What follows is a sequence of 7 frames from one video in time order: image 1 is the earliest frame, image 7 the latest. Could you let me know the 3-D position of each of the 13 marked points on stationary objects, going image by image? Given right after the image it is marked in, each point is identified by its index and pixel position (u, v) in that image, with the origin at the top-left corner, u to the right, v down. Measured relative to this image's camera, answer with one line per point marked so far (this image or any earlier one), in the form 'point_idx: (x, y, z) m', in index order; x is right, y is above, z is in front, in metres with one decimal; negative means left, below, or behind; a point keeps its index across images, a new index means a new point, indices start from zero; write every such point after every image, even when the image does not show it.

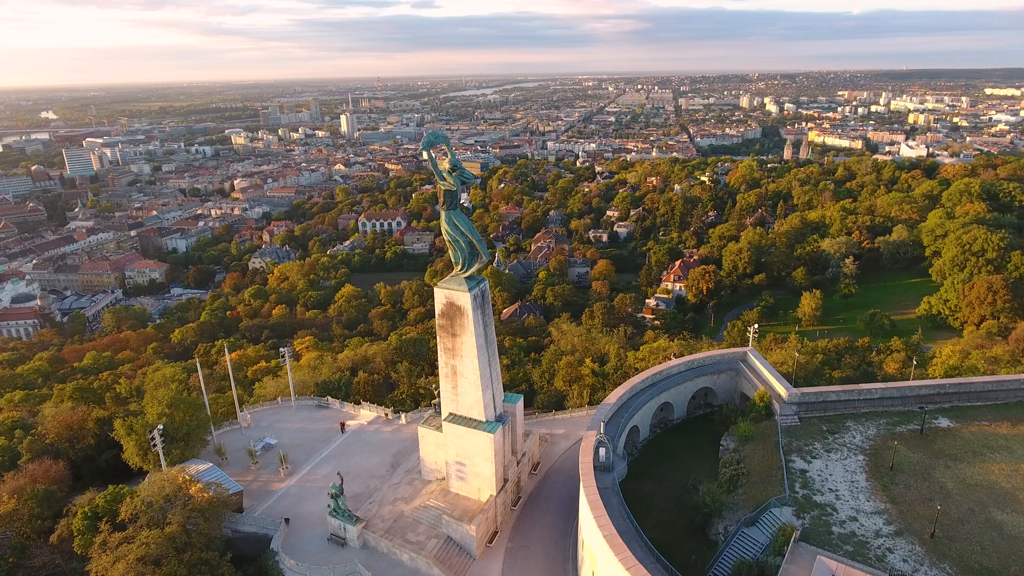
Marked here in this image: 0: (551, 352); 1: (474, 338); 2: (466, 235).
0: (+1.2, -1.9, +17.9) m
1: (-0.5, -0.6, +7.6) m
2: (-0.5, +0.5, +7.5) m
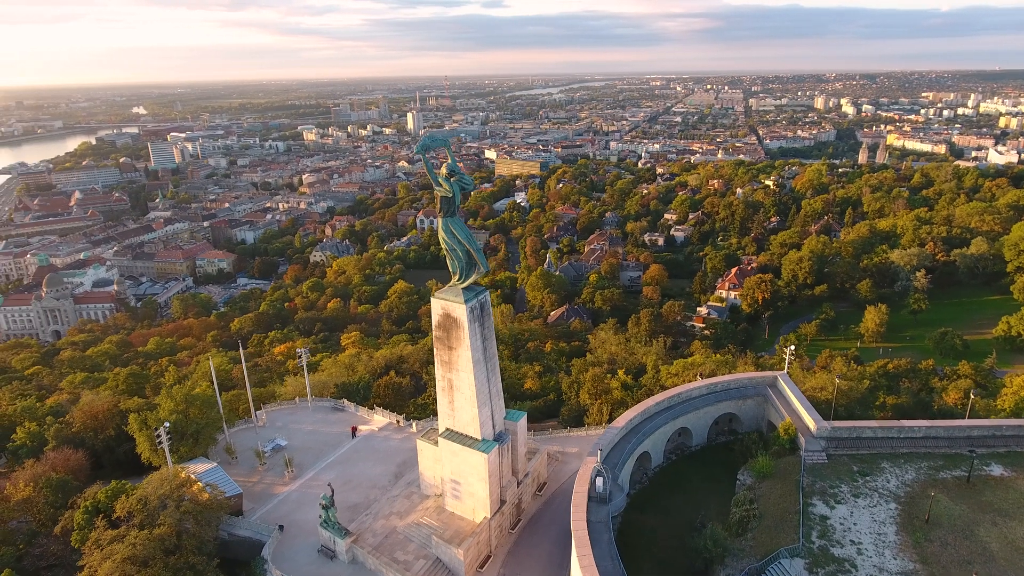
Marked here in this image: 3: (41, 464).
0: (+2.1, -2.1, +17.3) m
1: (-0.5, -0.8, +7.2) m
2: (-0.5, +0.4, +7.1) m
3: (-7.4, -2.8, +10.1) m
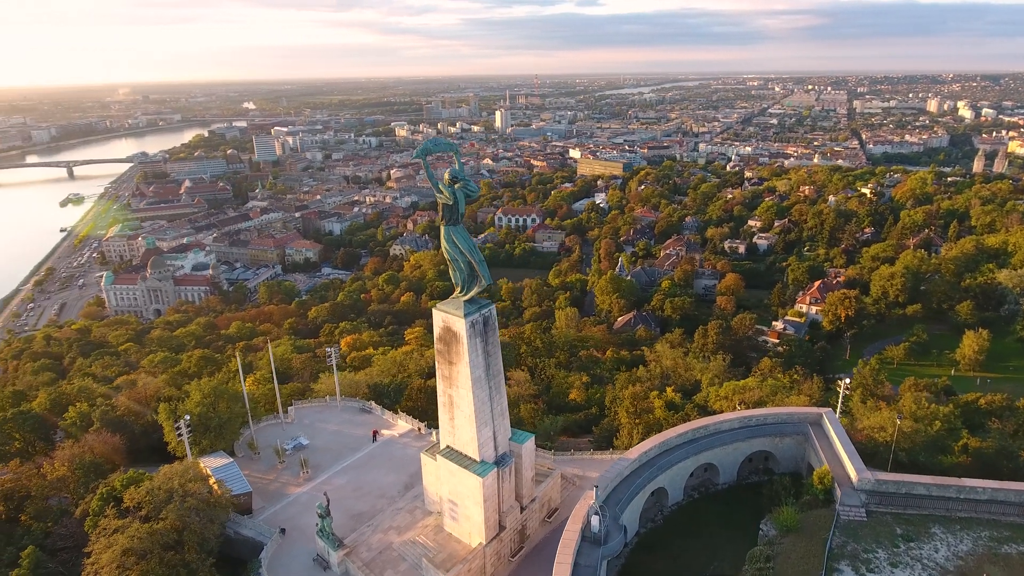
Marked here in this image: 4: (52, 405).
0: (+3.3, -2.3, +16.4) m
1: (-0.5, -0.9, +6.8) m
2: (-0.5, +0.3, +6.6) m
3: (-7.1, -2.6, +10.5) m
4: (-9.6, -2.4, +13.2) m
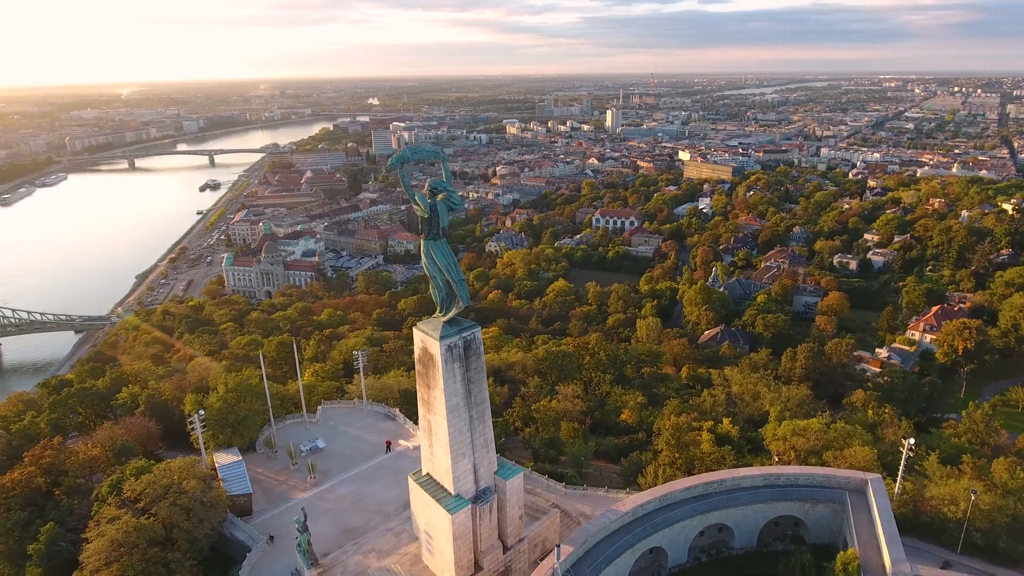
0: (+4.5, -2.7, +15.2) m
1: (-0.7, -1.1, +6.2) m
2: (-0.7, +0.1, +6.1) m
3: (-6.7, -2.4, +10.9) m
4: (-8.8, -2.1, +14.0) m
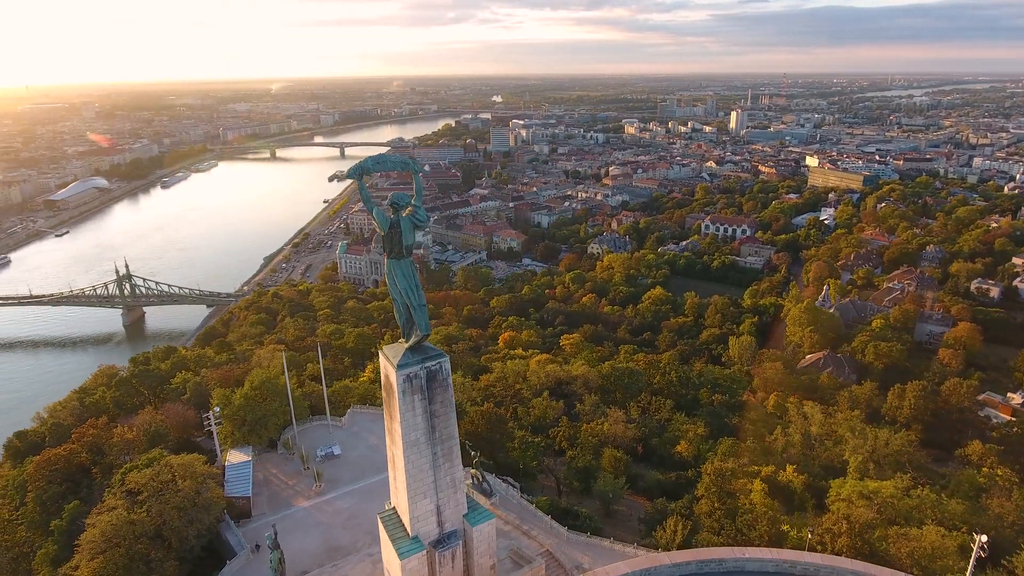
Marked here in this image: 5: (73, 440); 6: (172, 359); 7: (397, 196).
0: (+5.5, -3.3, +13.6) m
1: (-1.0, -1.3, +5.7) m
2: (-0.9, -0.1, +5.5) m
3: (-6.2, -2.2, +11.3) m
4: (-7.8, -1.8, +14.7) m
5: (-7.5, -2.6, +11.0) m
6: (-7.9, -1.7, +15.1) m
7: (-1.0, +0.8, +5.5) m
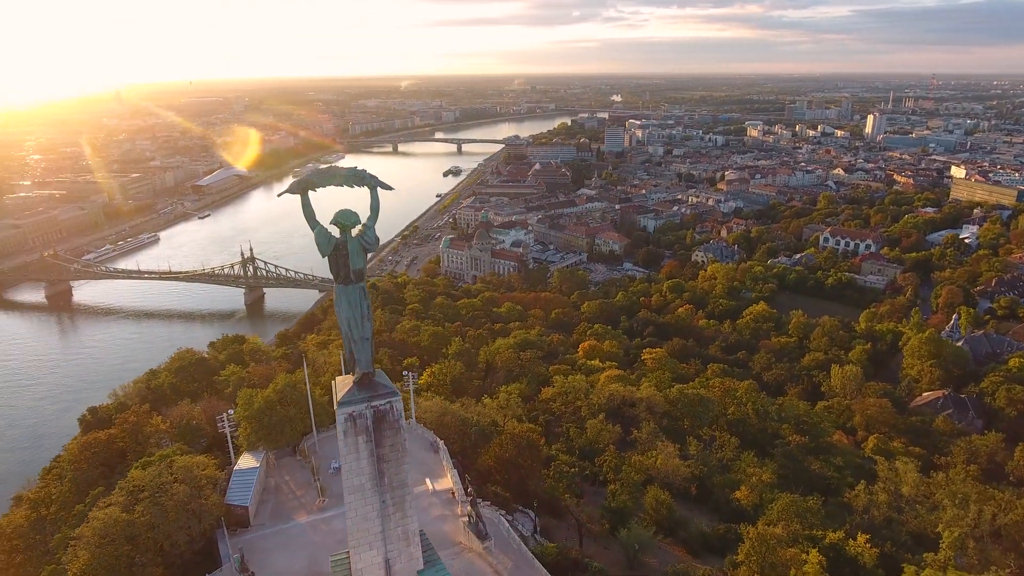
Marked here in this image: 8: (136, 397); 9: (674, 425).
0: (+6.2, -3.9, +11.9) m
1: (-1.3, -1.5, +5.0) m
2: (-1.2, -0.3, +4.9) m
3: (-5.6, -2.1, +11.5) m
4: (-6.6, -1.6, +15.0) m
5: (-7.0, -2.4, +11.4) m
6: (-6.7, -1.5, +15.5) m
7: (-1.2, +0.6, +4.8) m
8: (-7.8, -2.2, +13.3) m
9: (+3.9, -3.3, +15.6) m
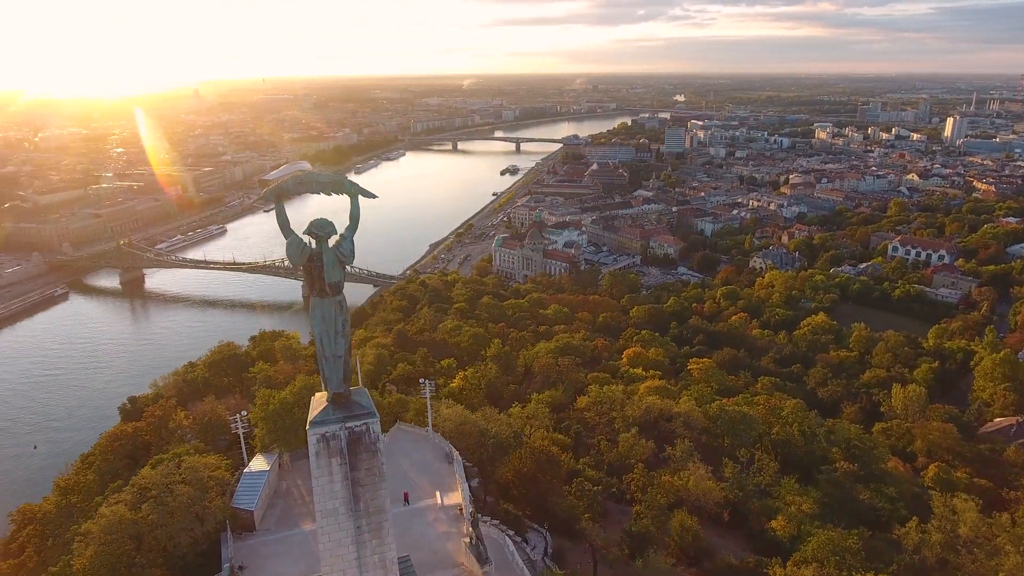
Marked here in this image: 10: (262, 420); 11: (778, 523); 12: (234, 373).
0: (+6.5, -4.2, +10.9) m
1: (-1.5, -1.6, +4.8) m
2: (-1.3, -0.4, +4.6) m
3: (-5.2, -2.1, +11.6) m
4: (-5.8, -1.5, +15.2) m
5: (-6.6, -2.4, +11.5) m
6: (-5.9, -1.4, +15.7) m
7: (-1.3, +0.5, +4.6) m
8: (-7.2, -2.1, +13.5) m
9: (+4.6, -3.6, +14.8) m
10: (-3.7, -2.0, +9.8) m
11: (+4.6, -4.1, +11.1) m
12: (-6.2, -1.9, +14.3) m
